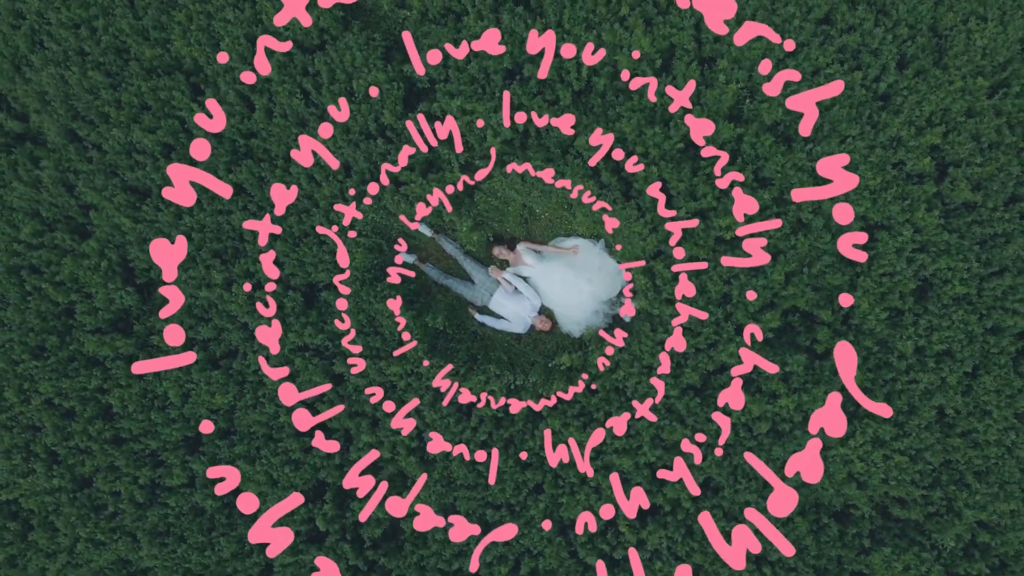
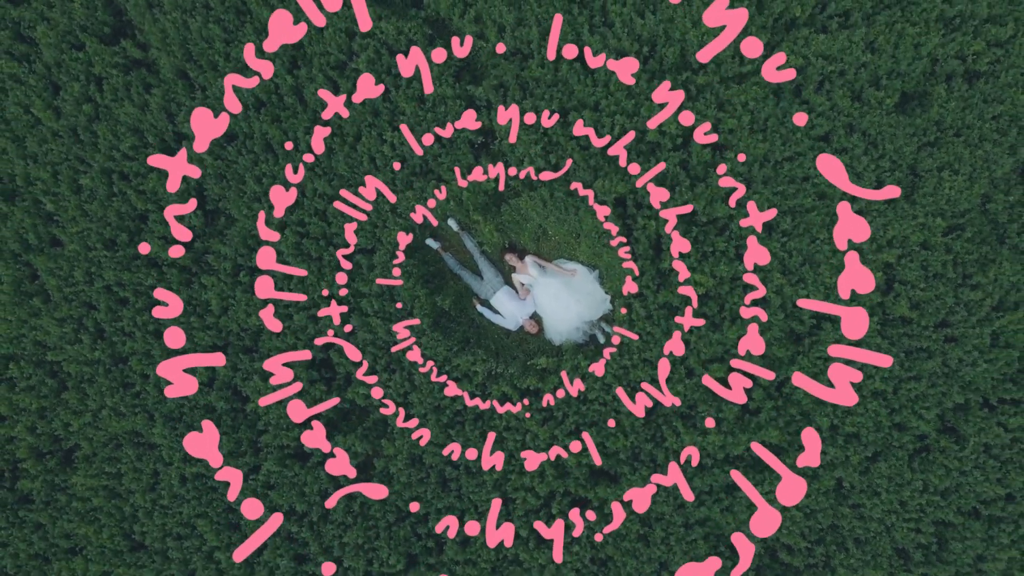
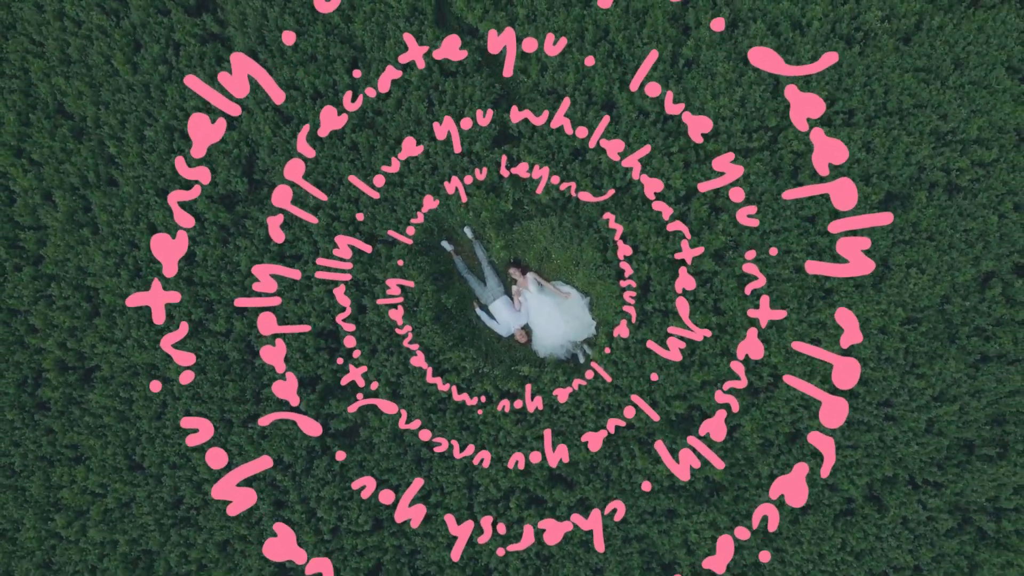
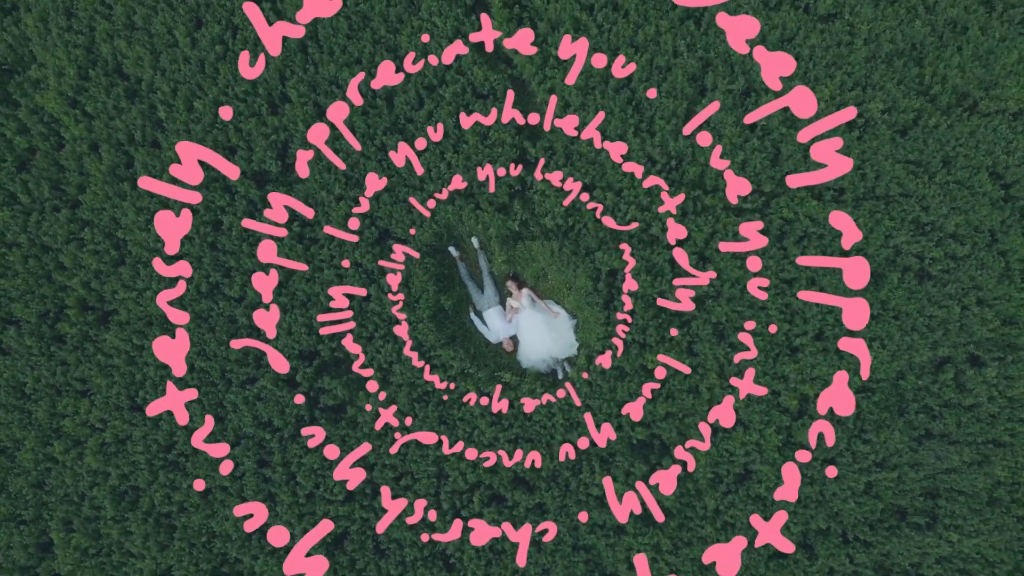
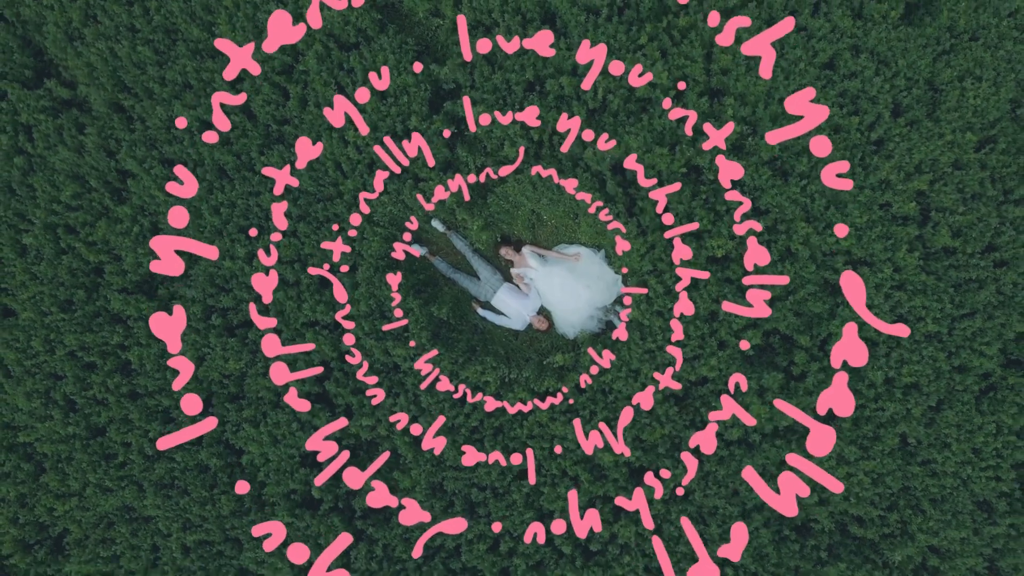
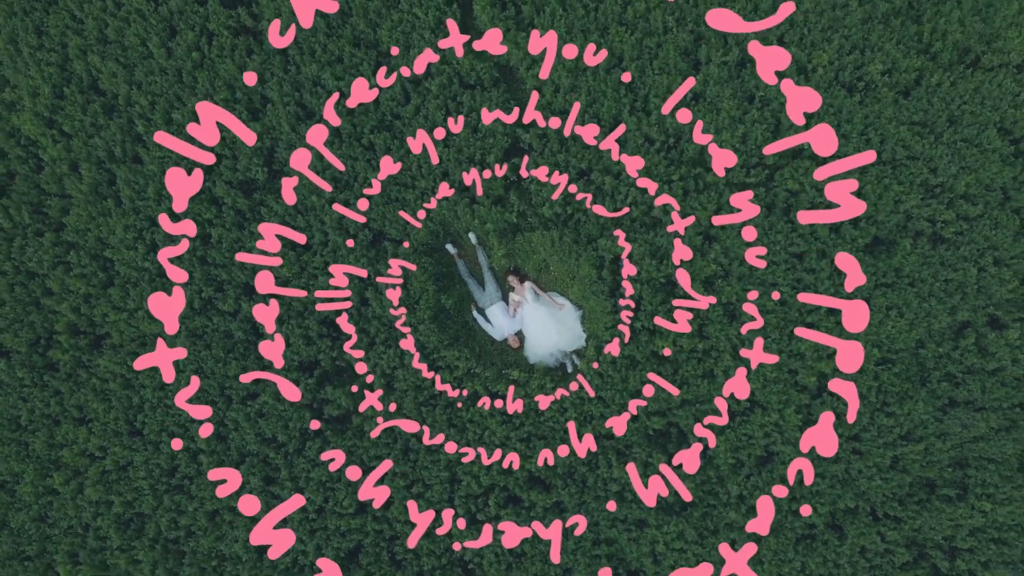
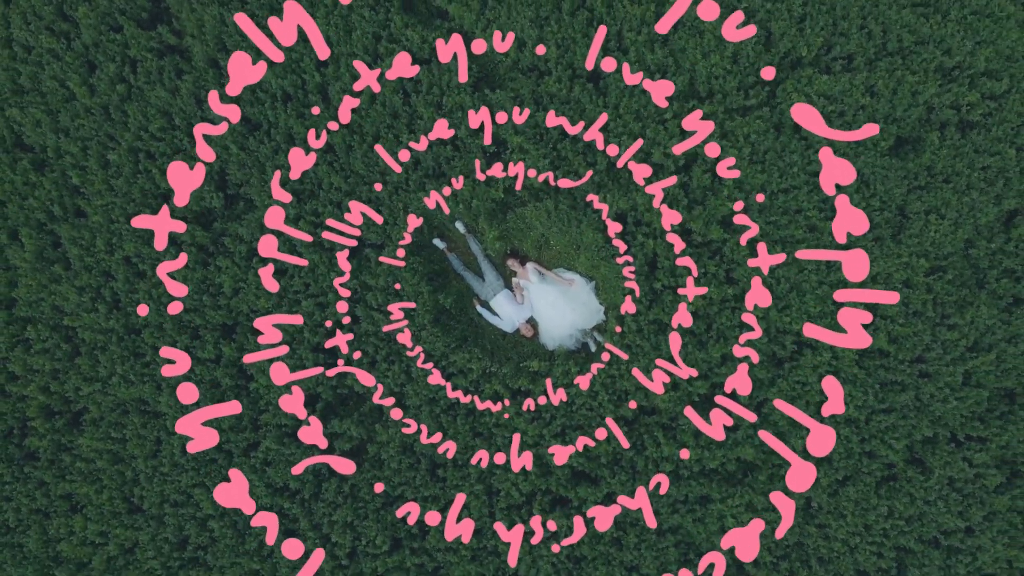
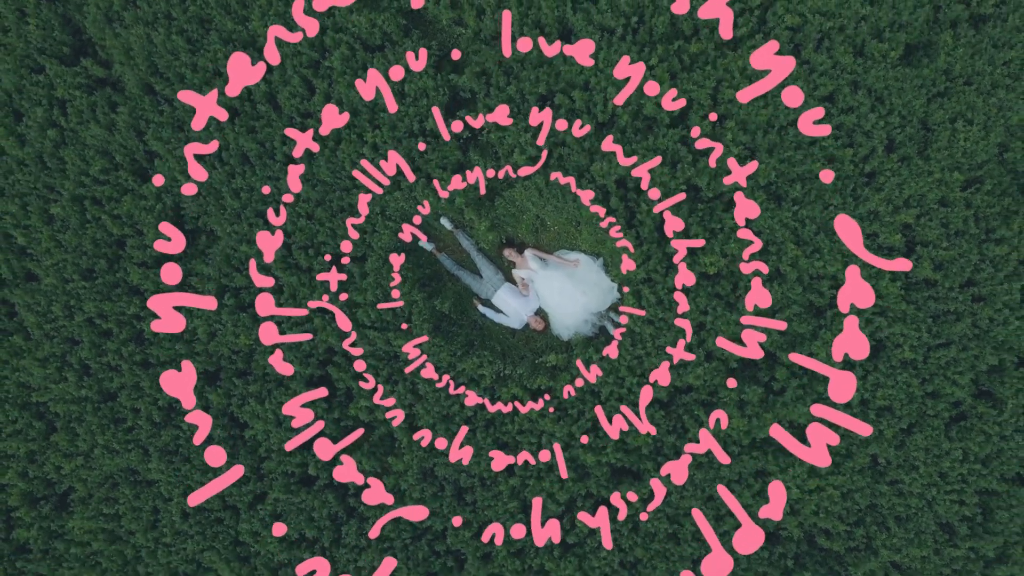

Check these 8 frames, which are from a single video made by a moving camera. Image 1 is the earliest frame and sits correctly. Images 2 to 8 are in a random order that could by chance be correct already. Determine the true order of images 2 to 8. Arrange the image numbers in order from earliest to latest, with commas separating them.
5, 8, 2, 7, 3, 6, 4
